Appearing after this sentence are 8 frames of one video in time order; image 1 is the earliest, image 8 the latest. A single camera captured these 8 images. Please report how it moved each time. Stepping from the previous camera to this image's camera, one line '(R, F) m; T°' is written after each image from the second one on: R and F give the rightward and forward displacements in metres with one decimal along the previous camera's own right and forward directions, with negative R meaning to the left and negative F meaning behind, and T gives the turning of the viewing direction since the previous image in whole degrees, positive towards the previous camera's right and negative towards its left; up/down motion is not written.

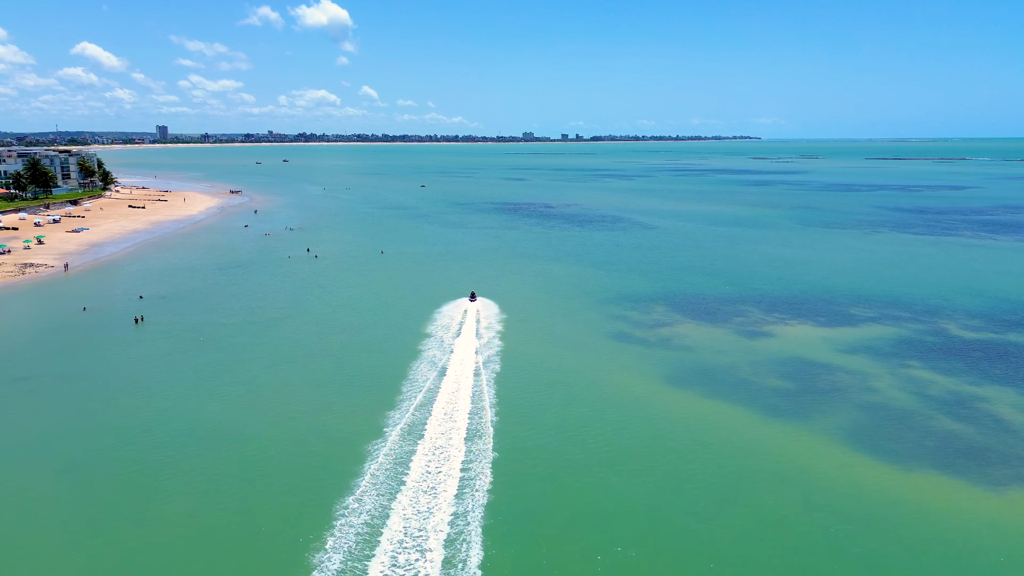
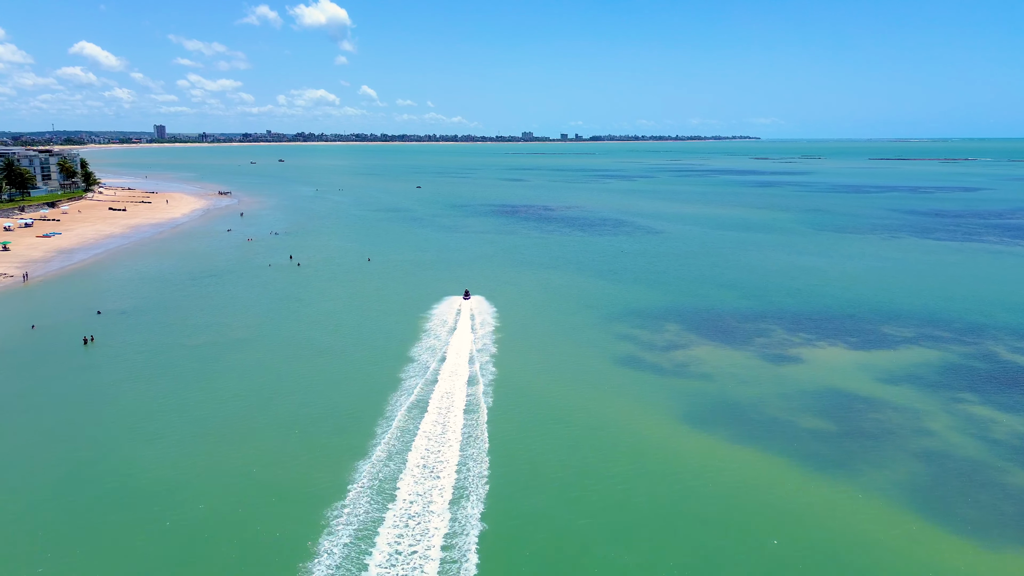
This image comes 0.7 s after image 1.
(+0.2, +4.2) m; 0°
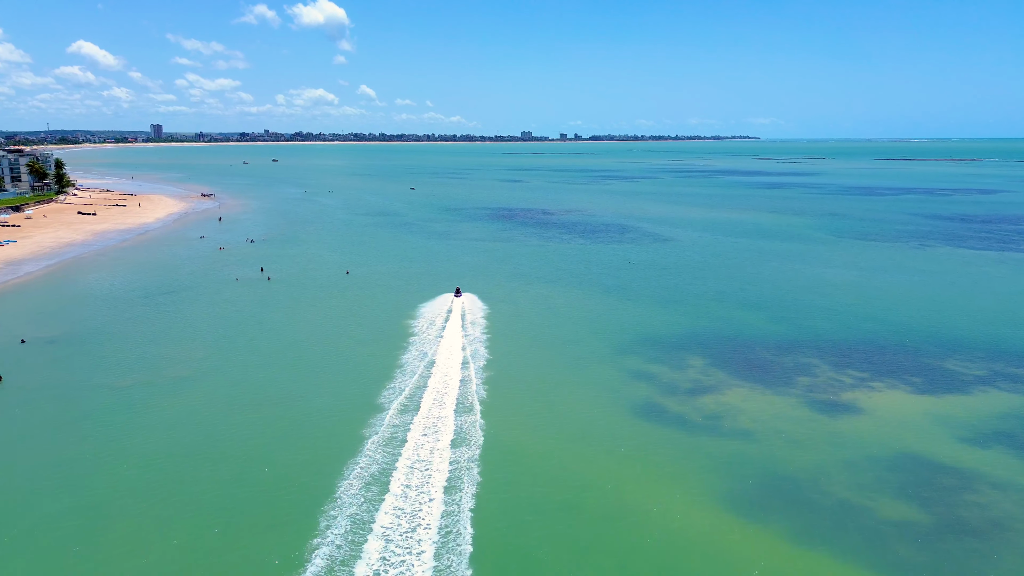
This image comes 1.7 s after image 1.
(+0.3, +6.0) m; 0°
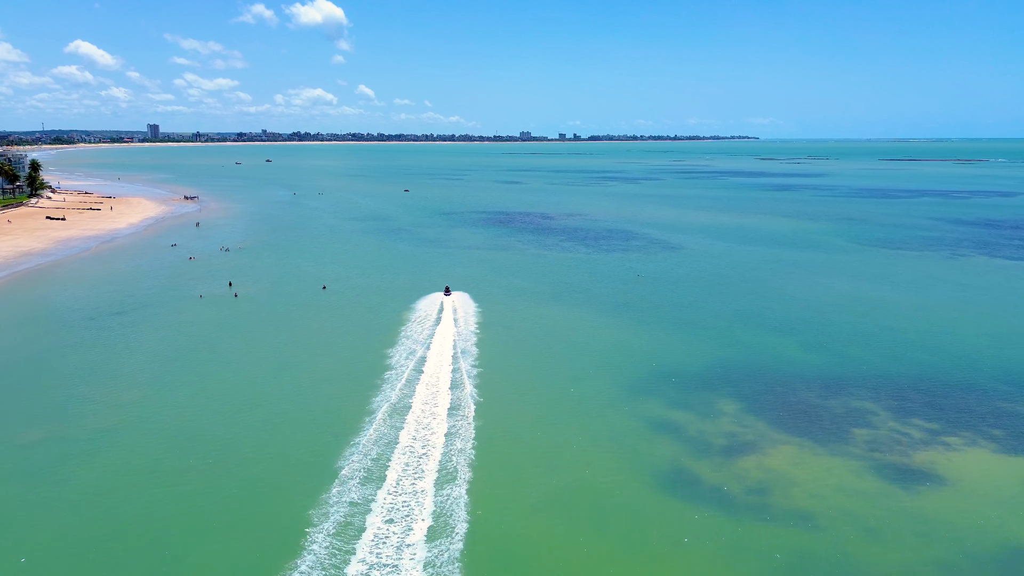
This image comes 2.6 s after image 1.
(+0.2, +5.4) m; 0°
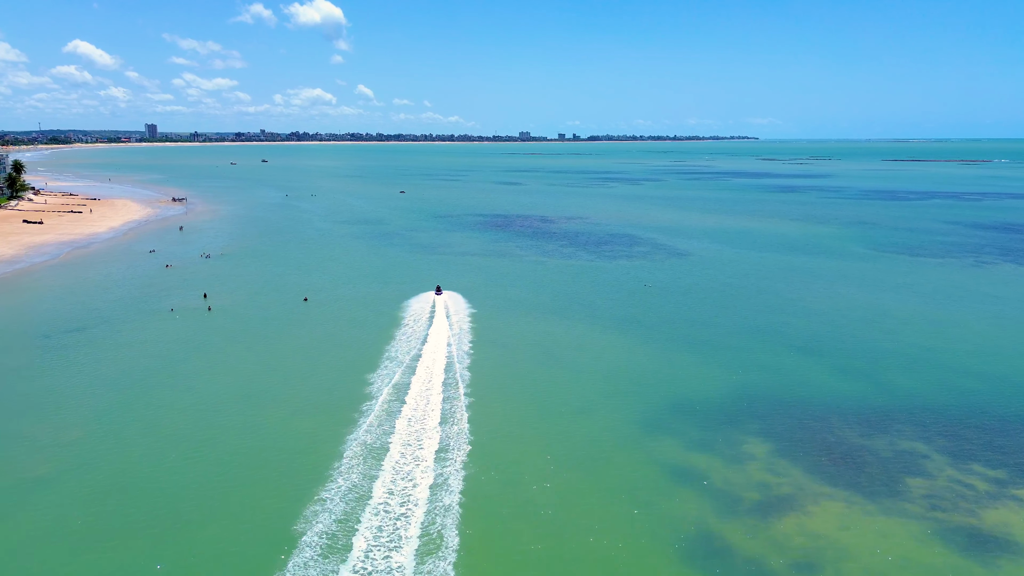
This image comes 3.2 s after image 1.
(+0.1, +3.6) m; 0°
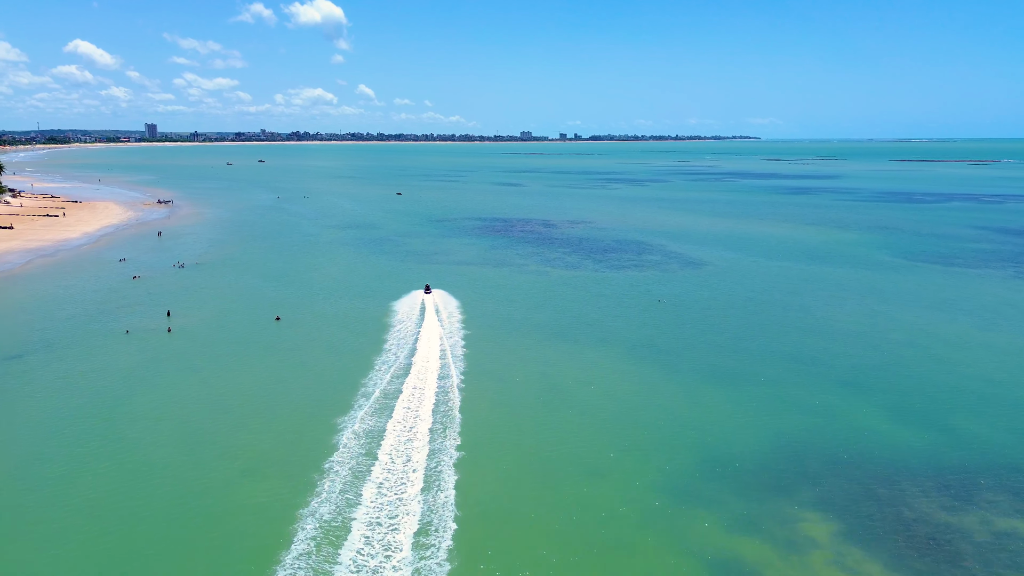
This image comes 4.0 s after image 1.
(+0.1, +4.8) m; 0°
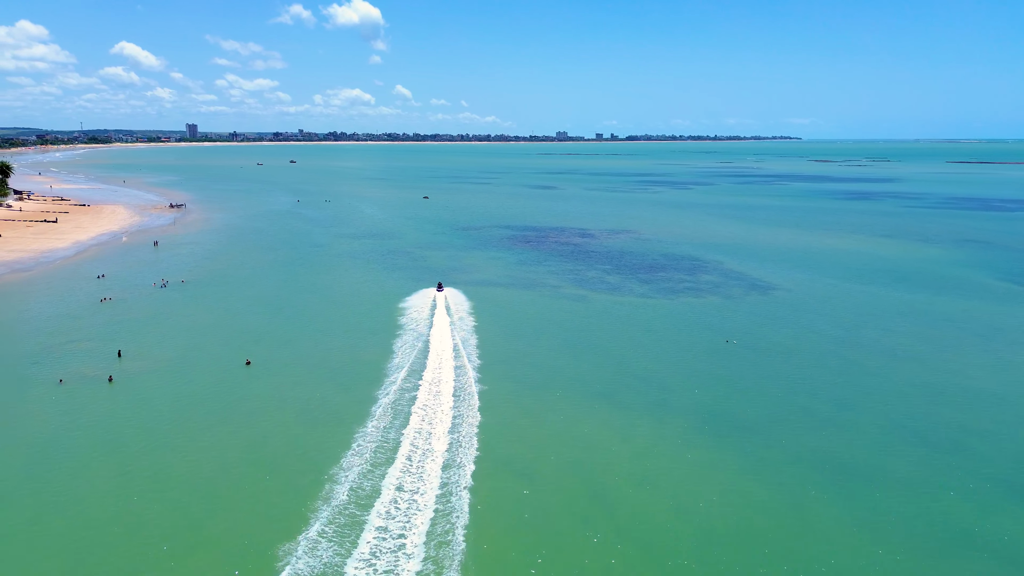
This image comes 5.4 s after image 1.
(+0.1, +8.7) m; -3°
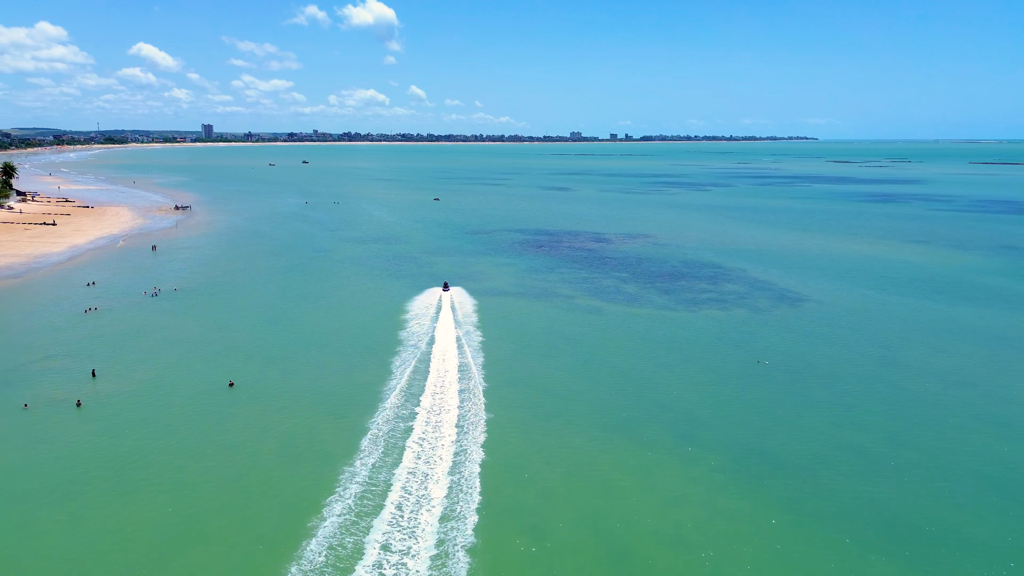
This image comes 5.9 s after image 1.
(+0.2, +3.1) m; -1°
